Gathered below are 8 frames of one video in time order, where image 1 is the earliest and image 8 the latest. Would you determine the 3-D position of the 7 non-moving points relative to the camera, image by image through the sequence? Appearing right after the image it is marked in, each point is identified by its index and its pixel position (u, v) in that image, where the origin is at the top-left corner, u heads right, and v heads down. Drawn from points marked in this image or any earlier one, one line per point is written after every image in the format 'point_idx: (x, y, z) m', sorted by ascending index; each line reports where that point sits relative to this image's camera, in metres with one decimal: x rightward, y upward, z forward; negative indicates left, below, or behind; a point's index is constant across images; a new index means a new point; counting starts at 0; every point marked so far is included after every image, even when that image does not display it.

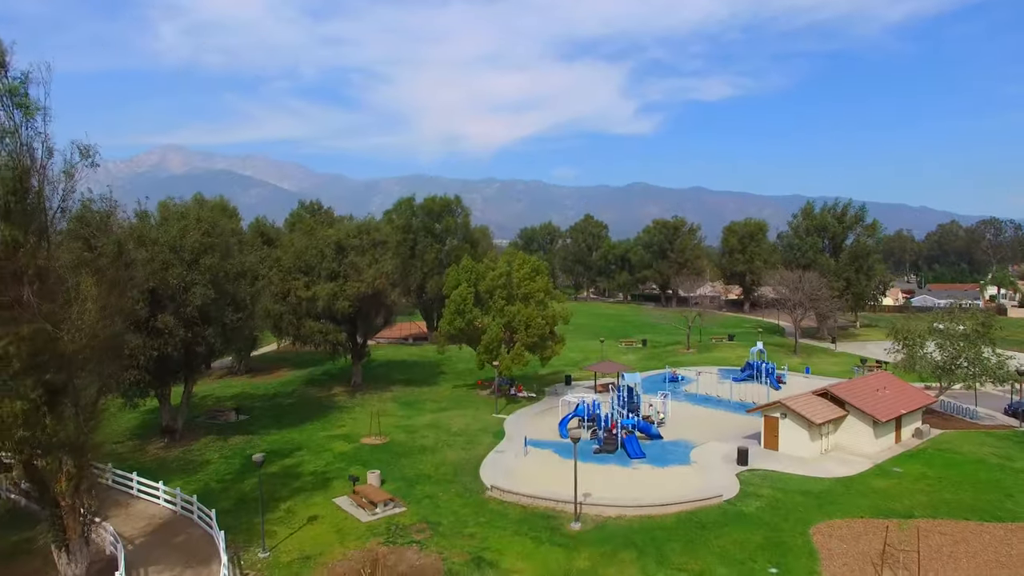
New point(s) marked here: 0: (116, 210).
0: (-11.8, +2.3, +19.4) m
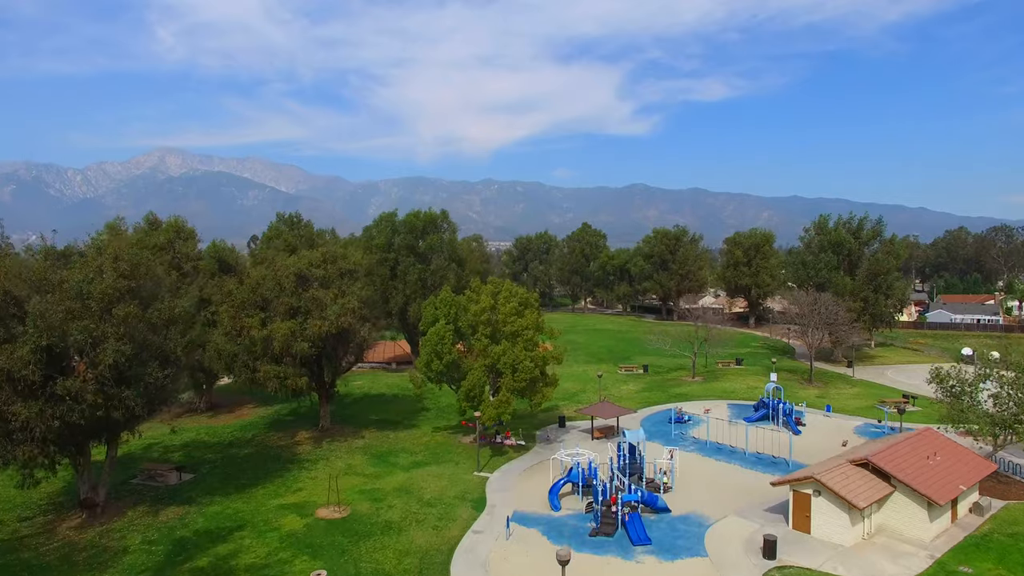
0: (-12.3, +1.0, +16.1) m
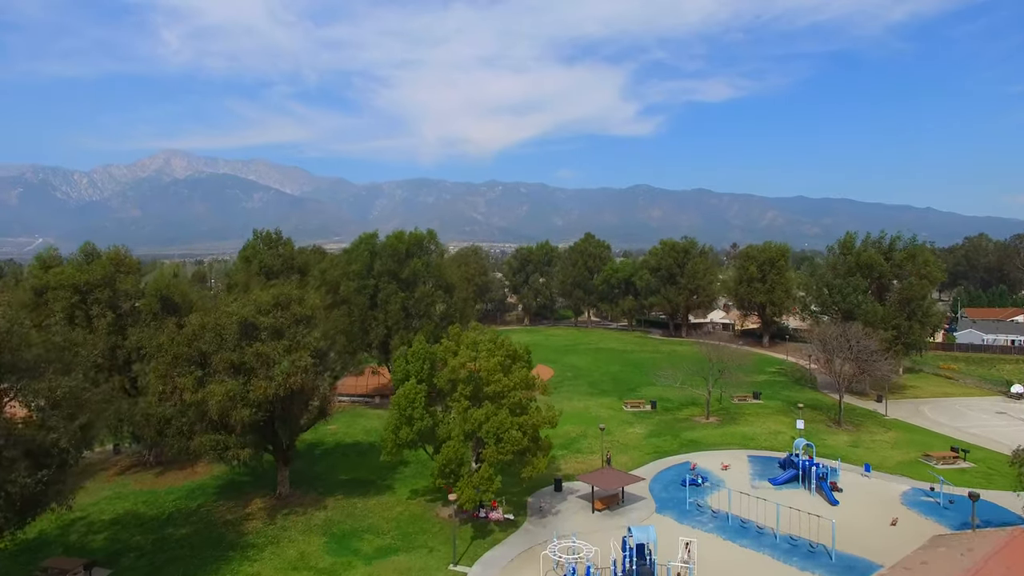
0: (-12.8, -0.6, +12.4) m
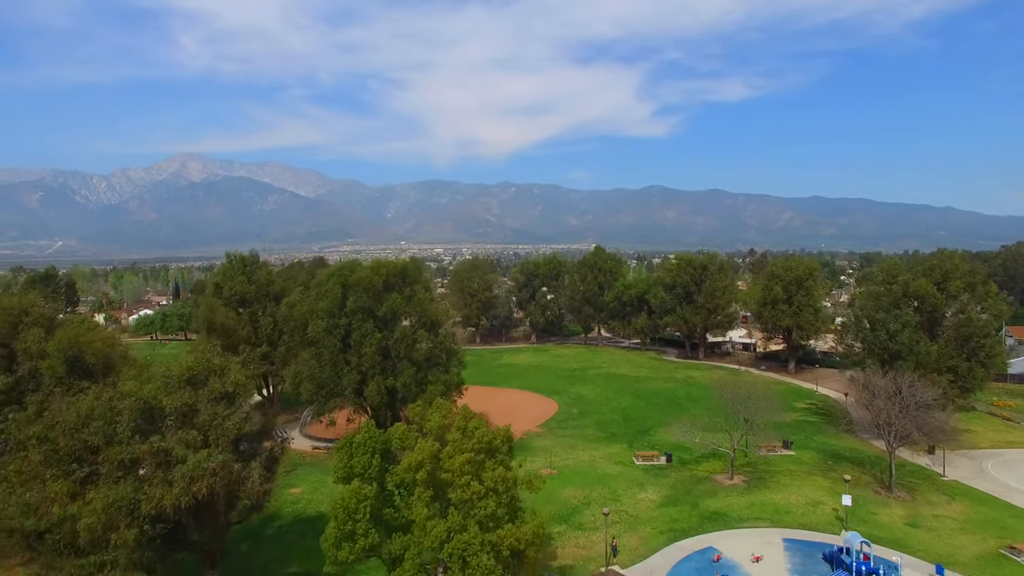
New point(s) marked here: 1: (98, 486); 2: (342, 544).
0: (-13.6, -2.3, +8.1) m
1: (-9.4, -4.5, +14.9) m
2: (-4.0, -6.0, +15.4) m
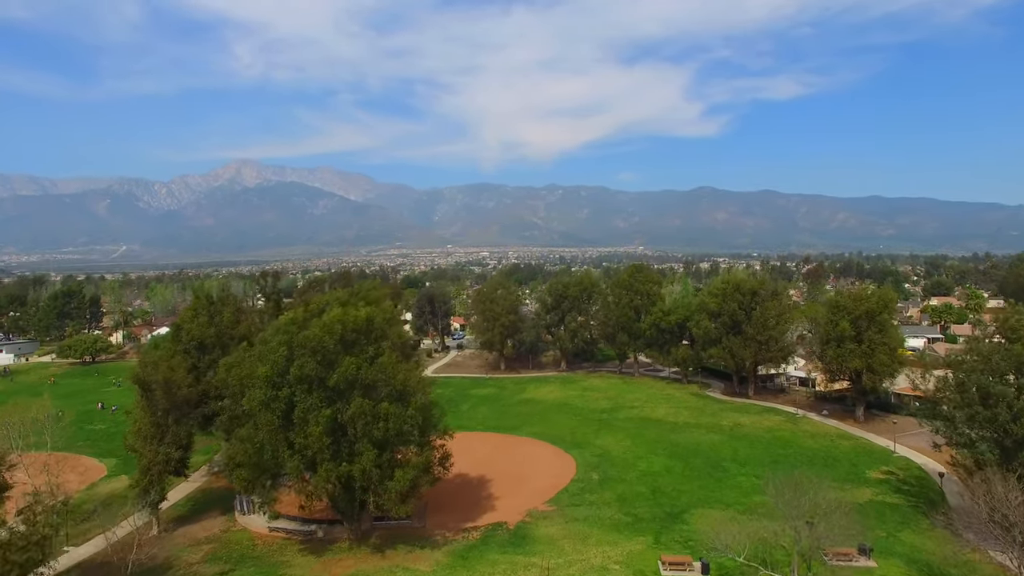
0: (-15.7, -4.5, +2.2) m
1: (-11.0, -6.7, +8.7) m
2: (-5.5, -8.2, +8.8) m
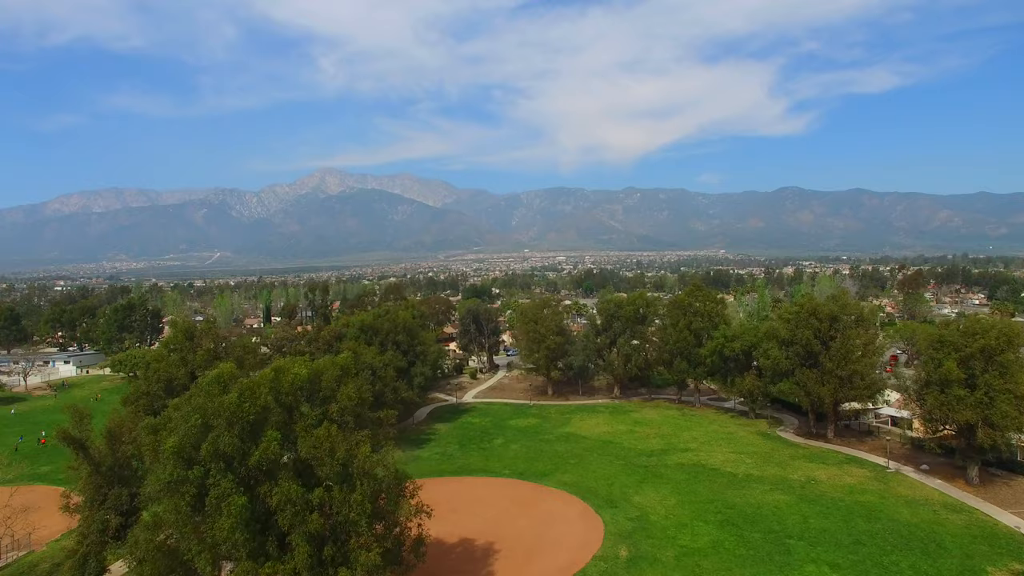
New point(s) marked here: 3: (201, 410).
0: (-19.1, -5.9, -1.7) m
1: (-13.7, -8.1, +4.2) m
2: (-8.3, -9.6, +3.6) m
3: (-9.4, -3.5, +19.7) m
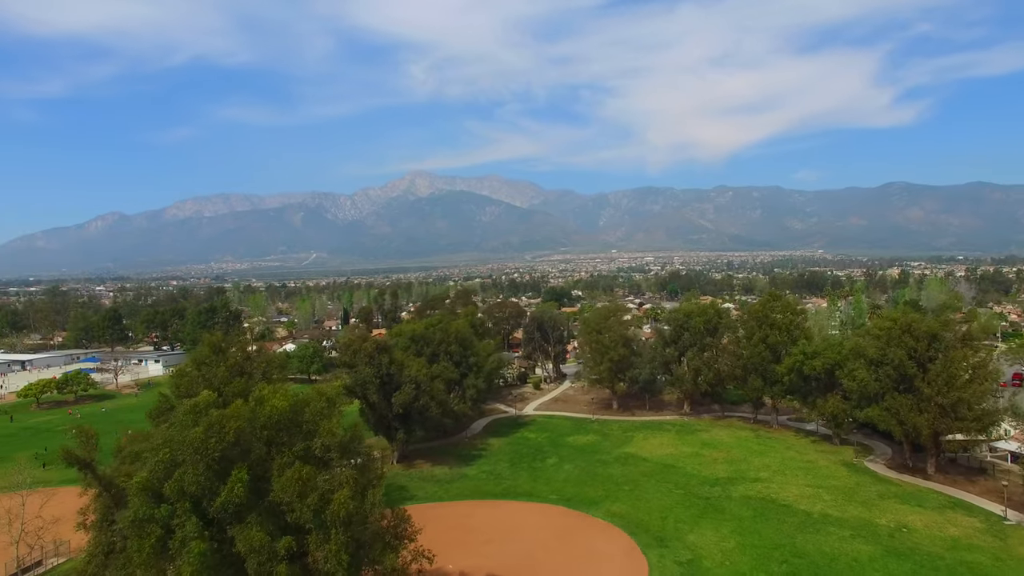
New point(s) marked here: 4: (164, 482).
0: (-22.0, -6.5, -1.8) m
1: (-15.9, -8.7, +3.3) m
2: (-10.5, -10.2, +2.1) m
3: (-9.5, -4.1, +18.1) m
4: (-9.2, -5.2, +17.7) m
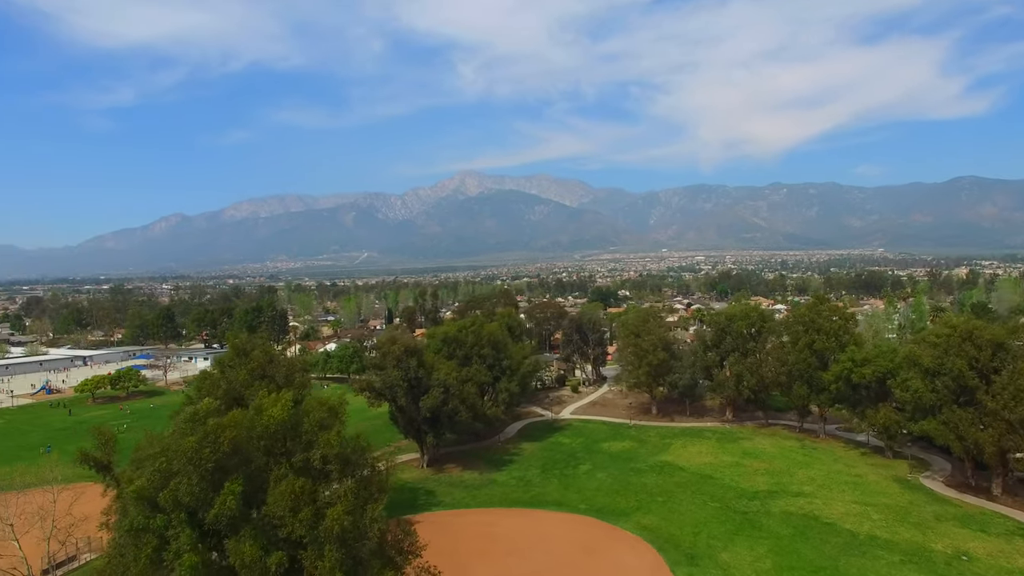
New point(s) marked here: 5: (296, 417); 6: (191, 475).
0: (-23.4, -6.6, -1.1) m
1: (-16.9, -8.9, +3.5) m
2: (-11.7, -10.4, +1.9) m
3: (-9.4, -4.3, +17.8) m
4: (-9.2, -5.4, +17.4) m
5: (-5.9, -3.4, +18.8) m
6: (-8.3, -4.7, +17.2) m
